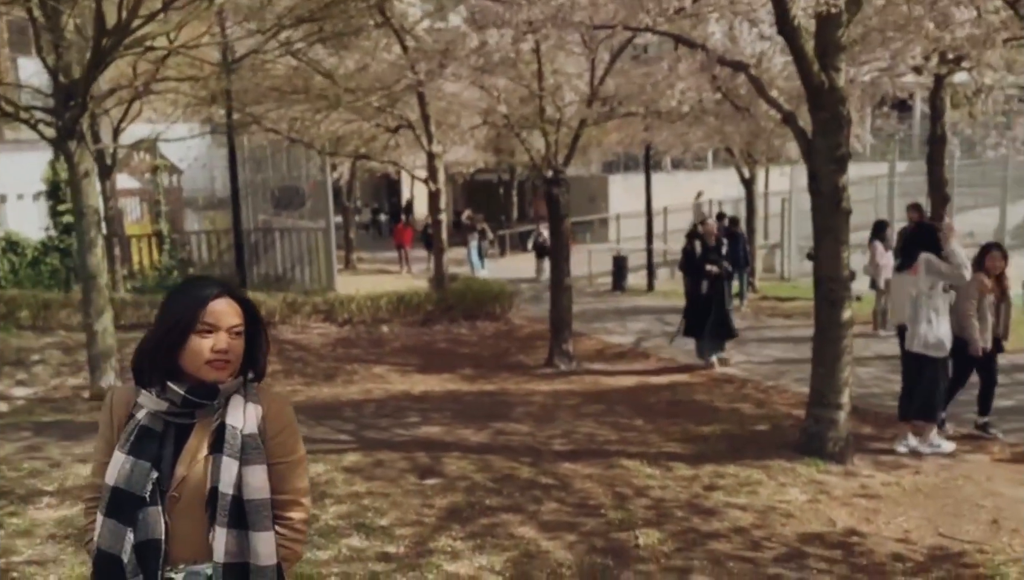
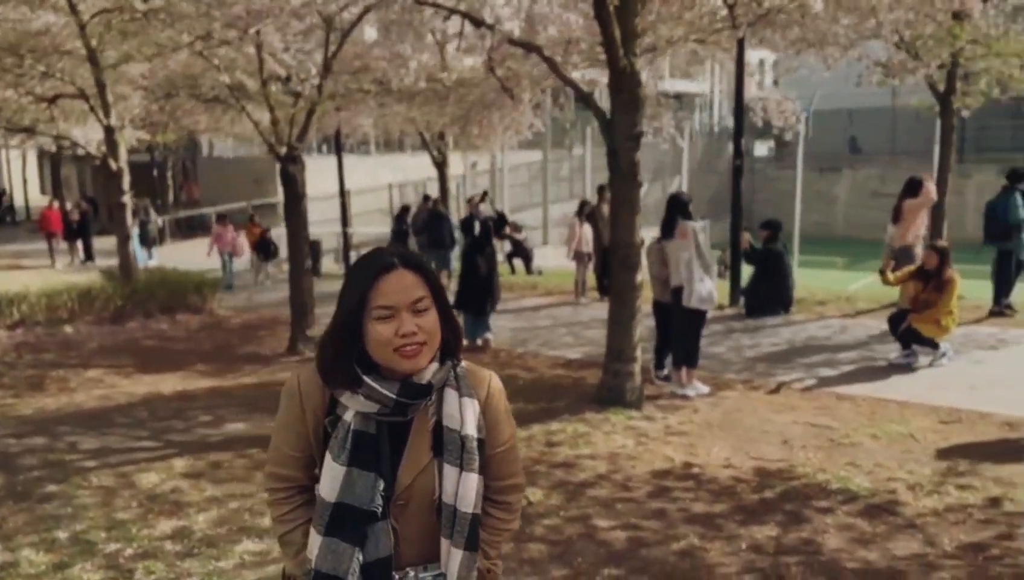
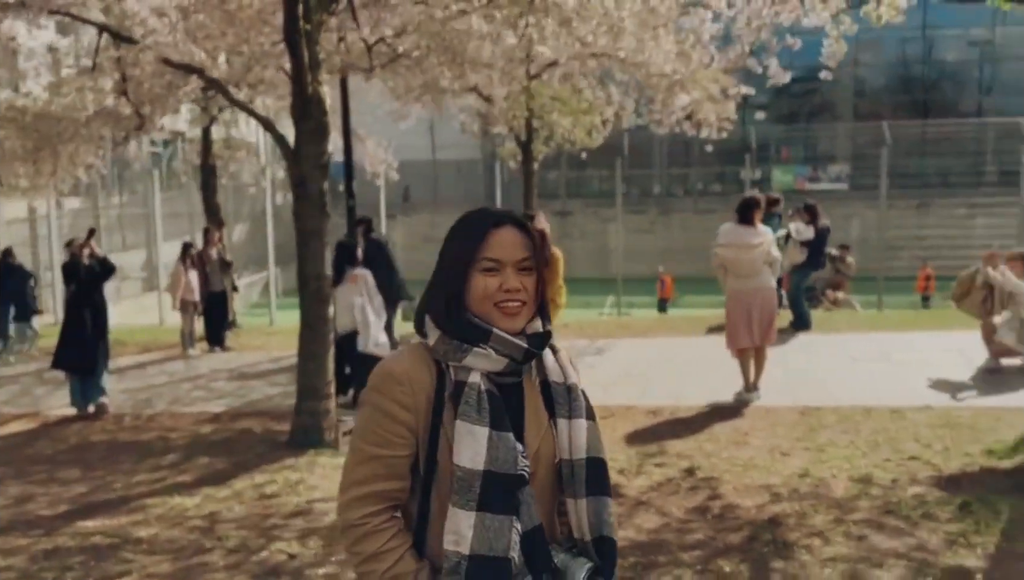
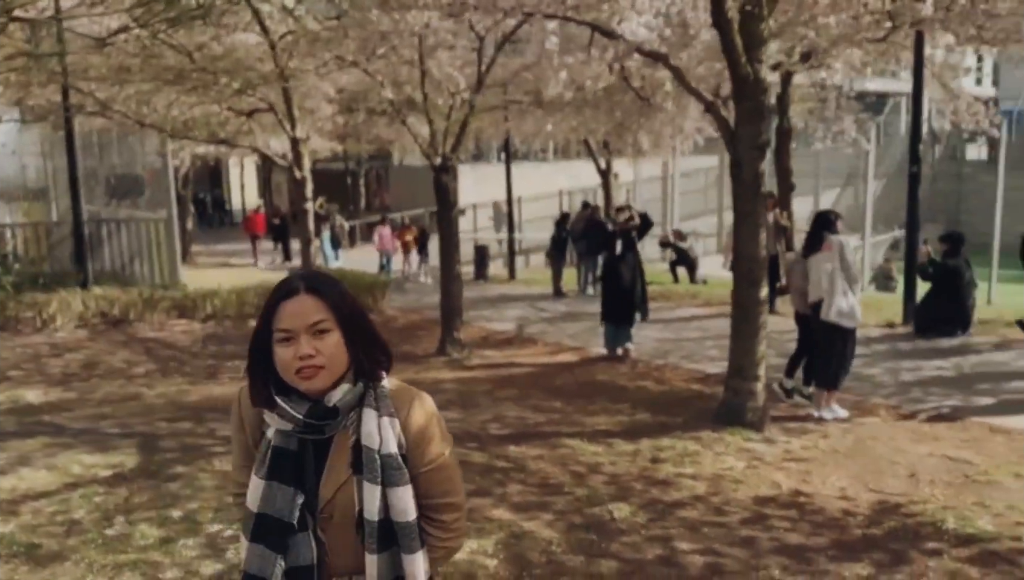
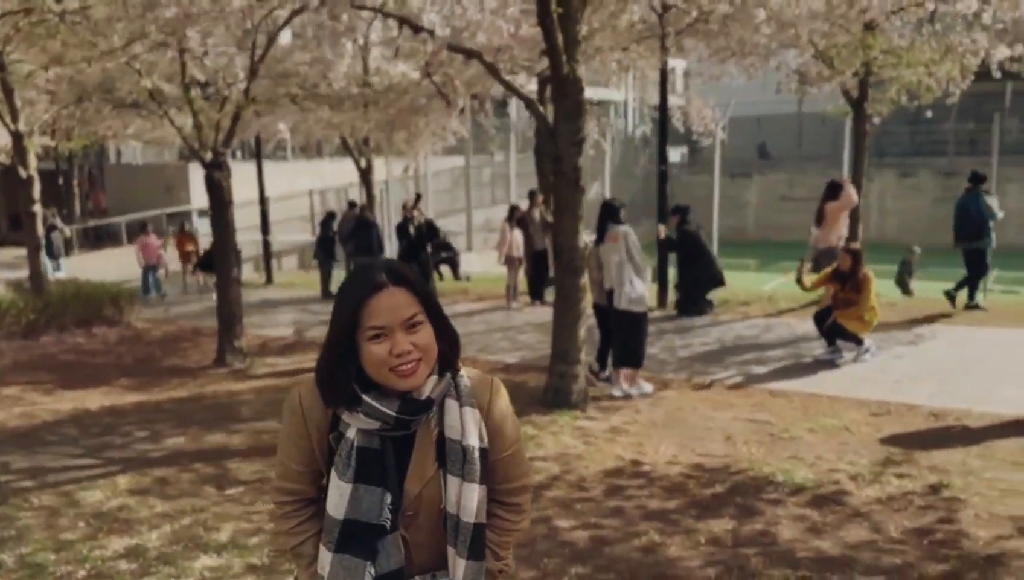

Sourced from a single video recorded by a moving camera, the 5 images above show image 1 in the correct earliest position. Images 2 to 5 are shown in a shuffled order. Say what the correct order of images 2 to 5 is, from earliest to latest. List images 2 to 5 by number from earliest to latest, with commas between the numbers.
4, 2, 5, 3
